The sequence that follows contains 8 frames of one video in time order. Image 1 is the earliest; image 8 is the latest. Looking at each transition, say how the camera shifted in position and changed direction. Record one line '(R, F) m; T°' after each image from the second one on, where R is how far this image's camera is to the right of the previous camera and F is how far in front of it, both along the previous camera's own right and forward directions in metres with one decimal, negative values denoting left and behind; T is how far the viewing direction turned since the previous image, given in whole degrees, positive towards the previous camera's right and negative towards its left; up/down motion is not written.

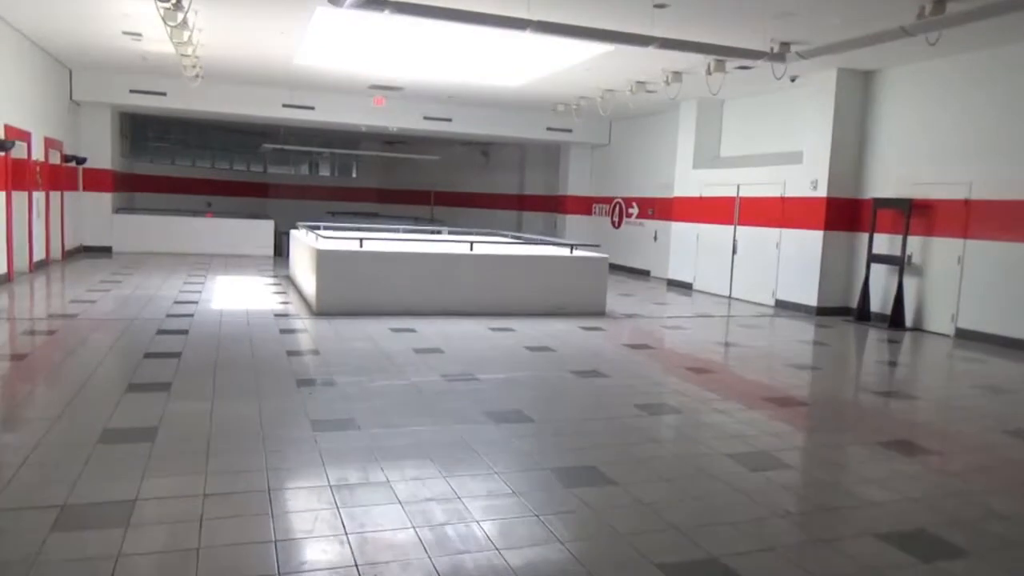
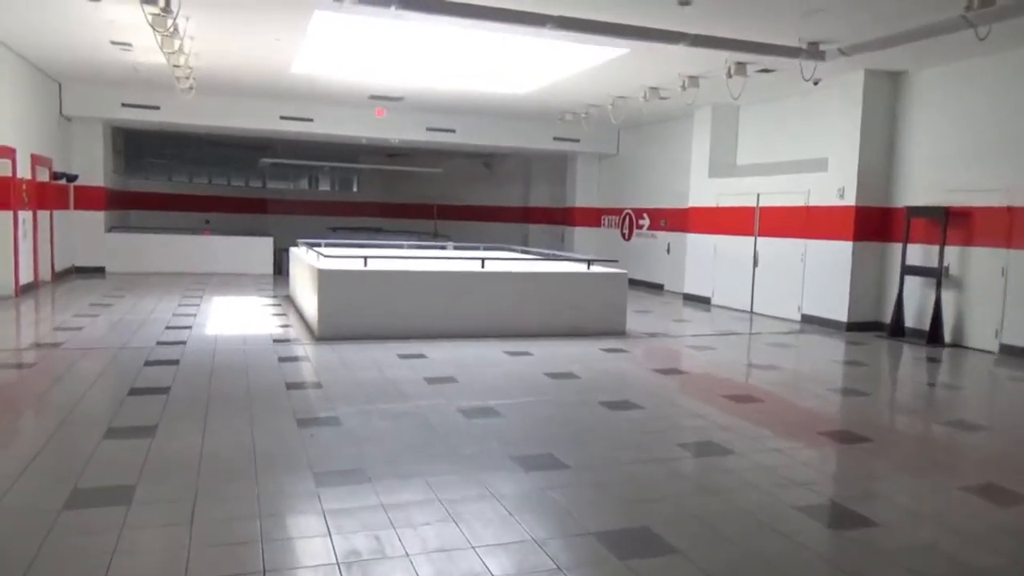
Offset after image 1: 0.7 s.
(-0.2, +0.6) m; 0°
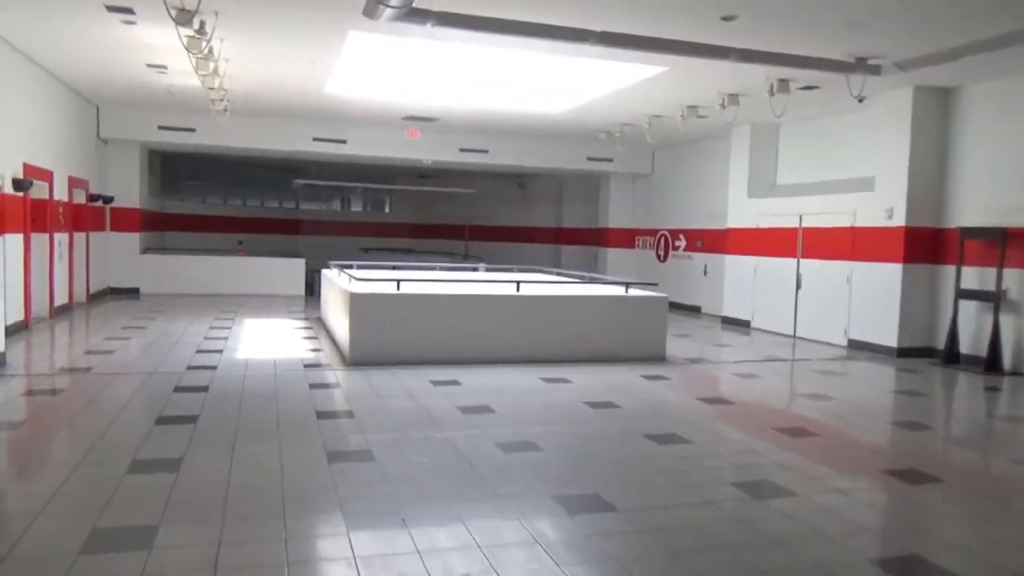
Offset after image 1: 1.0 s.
(-0.1, +0.2) m; -2°
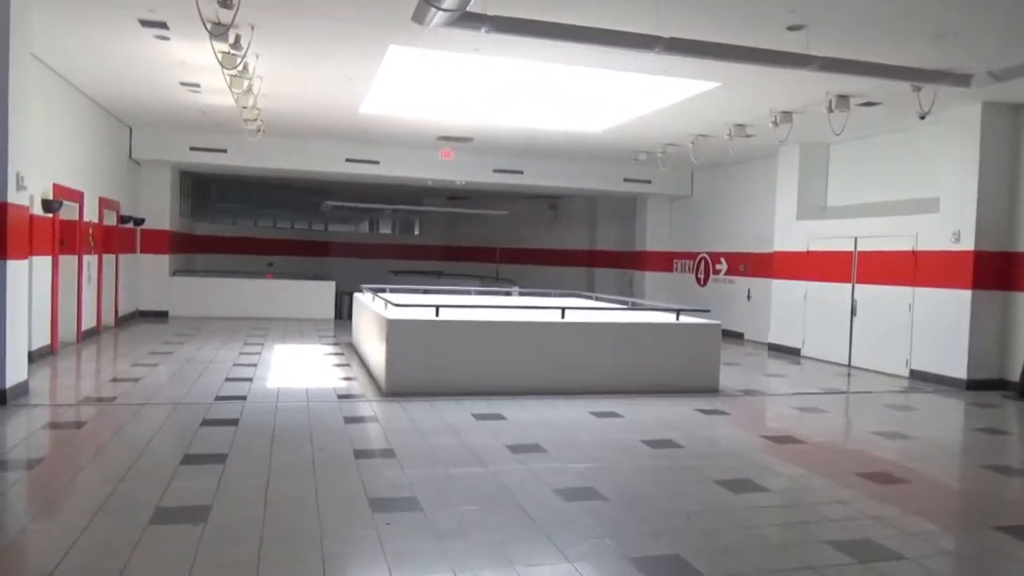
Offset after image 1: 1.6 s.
(-0.2, +0.4) m; -2°
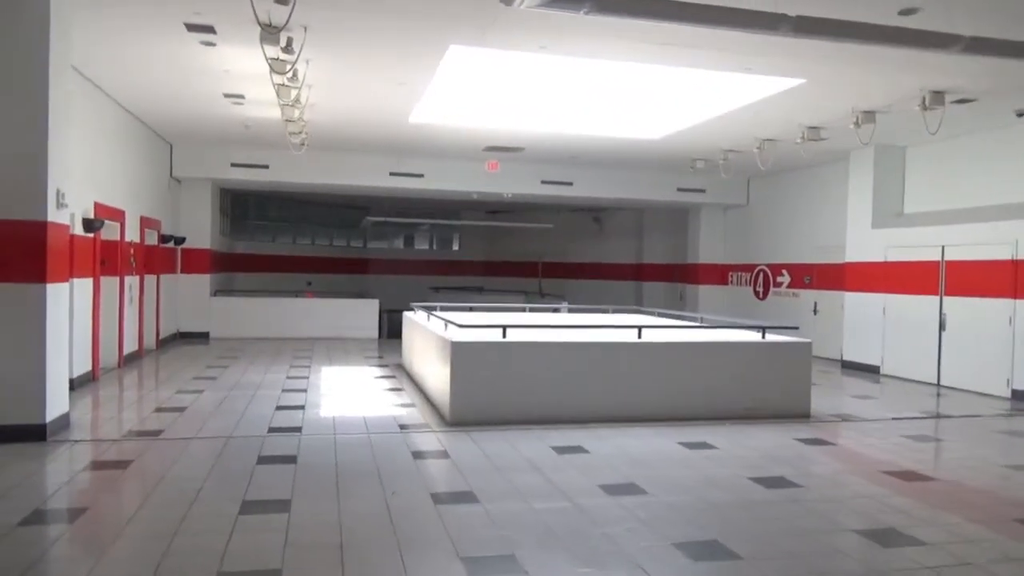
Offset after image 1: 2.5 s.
(-0.4, +0.6) m; -2°
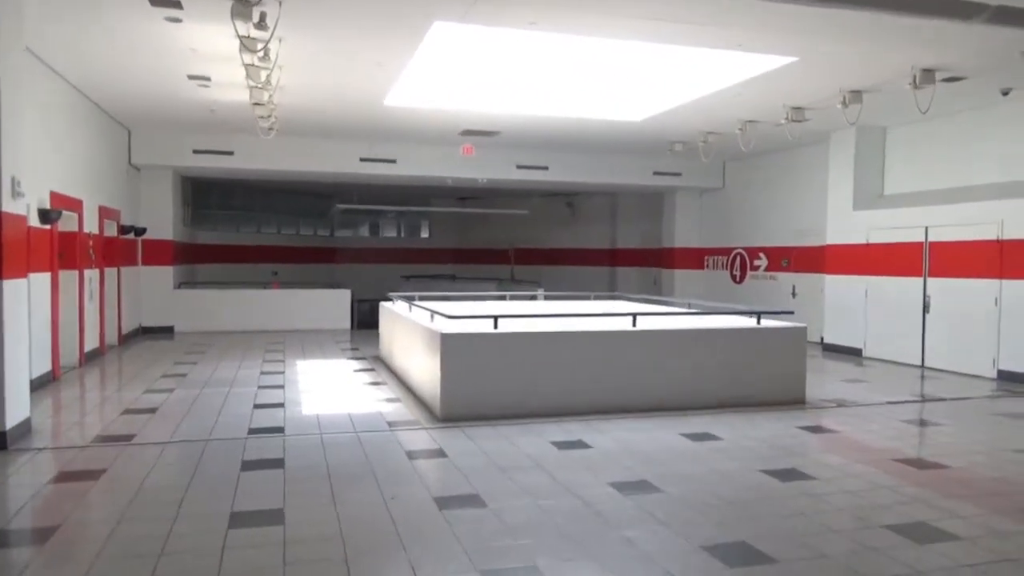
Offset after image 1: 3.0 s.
(-0.2, +0.3) m; +3°
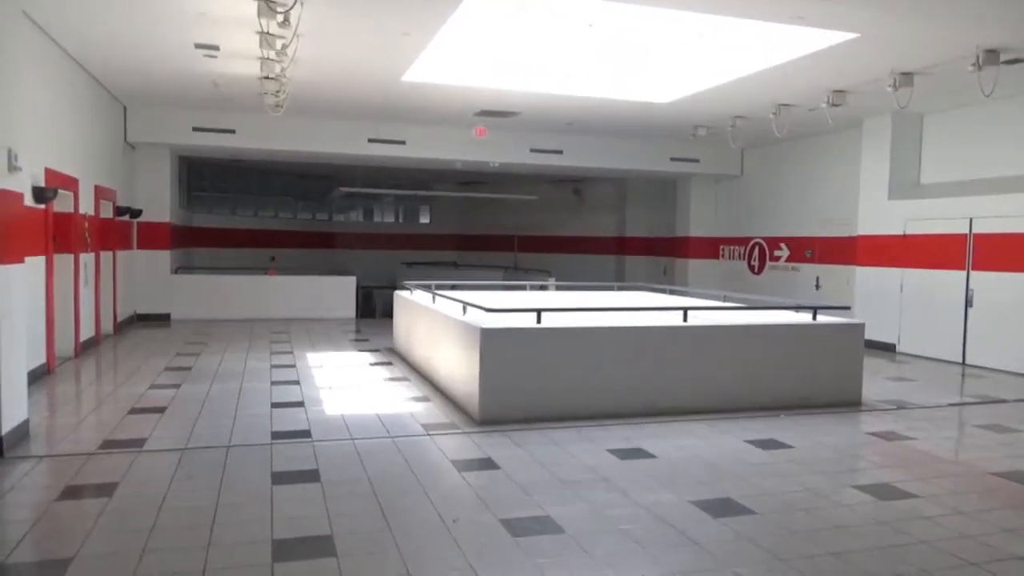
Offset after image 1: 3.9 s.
(-0.5, +0.5) m; +1°
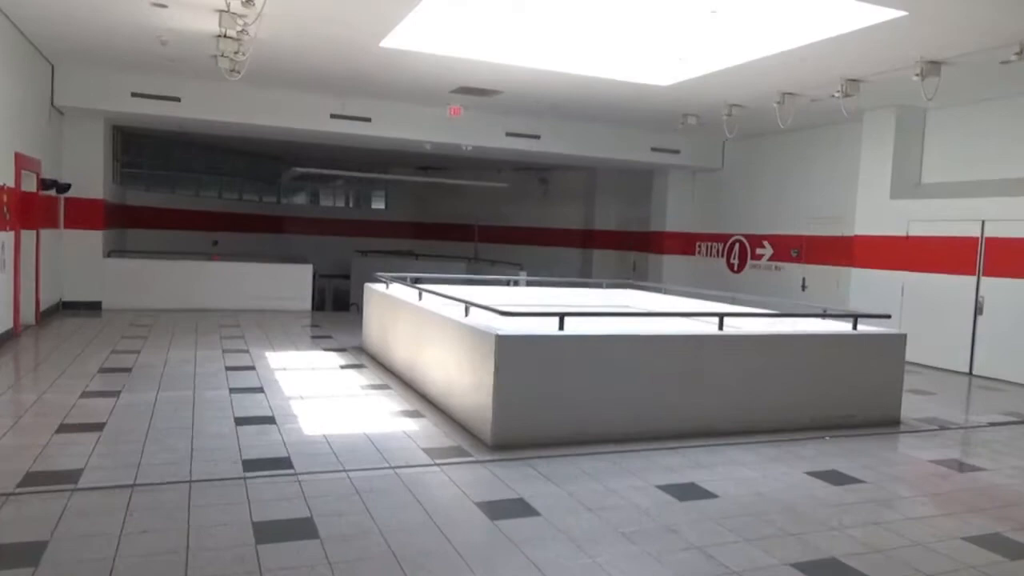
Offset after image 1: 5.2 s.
(-0.5, +0.9) m; +5°
